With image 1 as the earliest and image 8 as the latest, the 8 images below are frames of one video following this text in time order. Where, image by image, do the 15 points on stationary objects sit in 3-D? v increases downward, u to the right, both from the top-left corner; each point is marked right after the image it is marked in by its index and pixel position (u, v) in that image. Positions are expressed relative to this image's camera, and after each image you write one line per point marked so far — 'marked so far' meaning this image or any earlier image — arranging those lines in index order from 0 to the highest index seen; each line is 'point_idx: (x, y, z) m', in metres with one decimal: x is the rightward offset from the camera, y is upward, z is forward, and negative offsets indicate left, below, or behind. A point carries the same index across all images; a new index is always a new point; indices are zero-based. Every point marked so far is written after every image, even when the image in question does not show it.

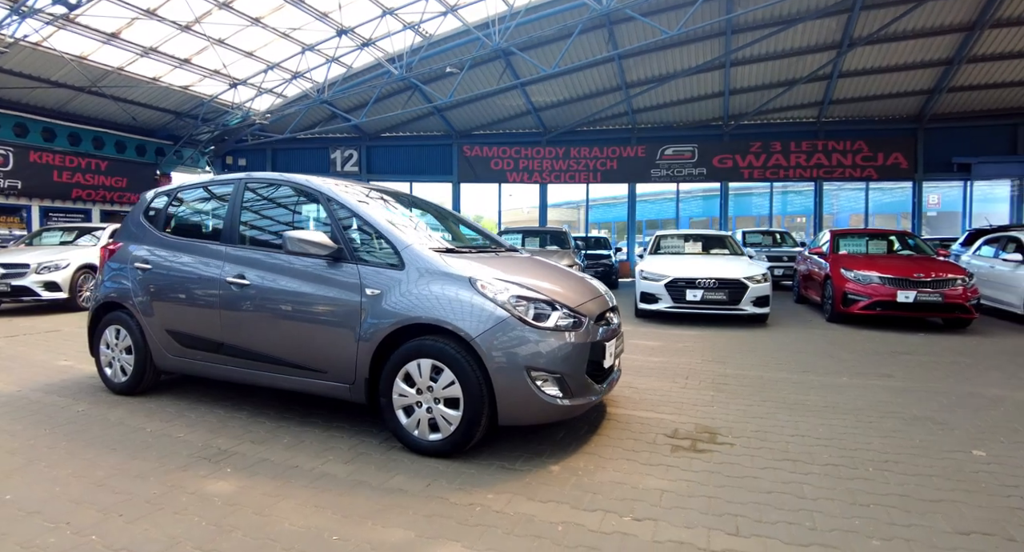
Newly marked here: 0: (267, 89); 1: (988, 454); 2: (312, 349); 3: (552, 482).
0: (-7.2, +5.5, +15.6) m
1: (+3.1, -1.1, +3.5) m
2: (-1.4, -0.5, +3.6) m
3: (+0.3, -1.2, +3.0) m
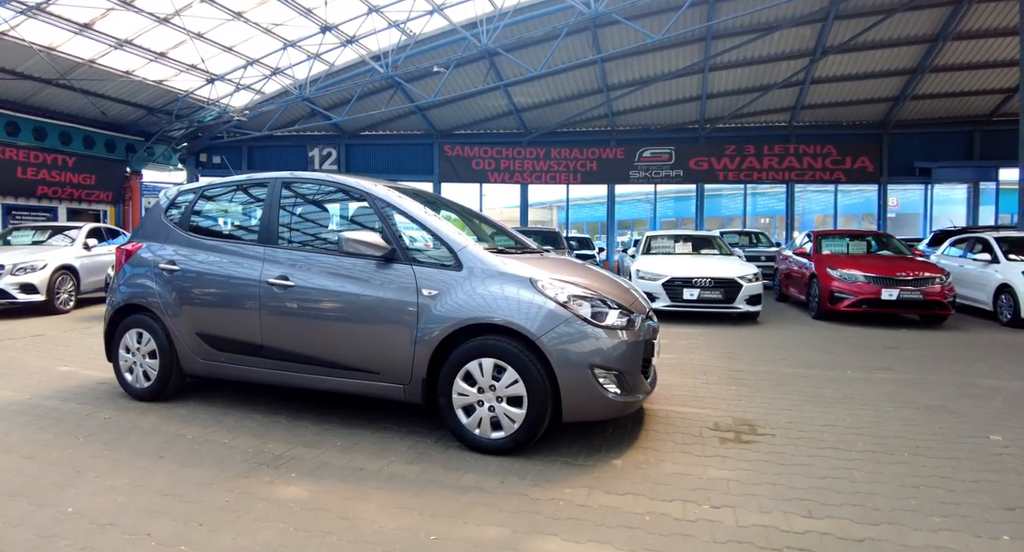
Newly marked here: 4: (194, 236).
0: (-7.6, +5.4, +15.2) m
1: (+3.5, -1.1, +3.8) m
2: (-1.0, -0.5, +3.6) m
3: (+0.7, -1.2, +3.1) m
4: (-2.6, +0.3, +4.4) m
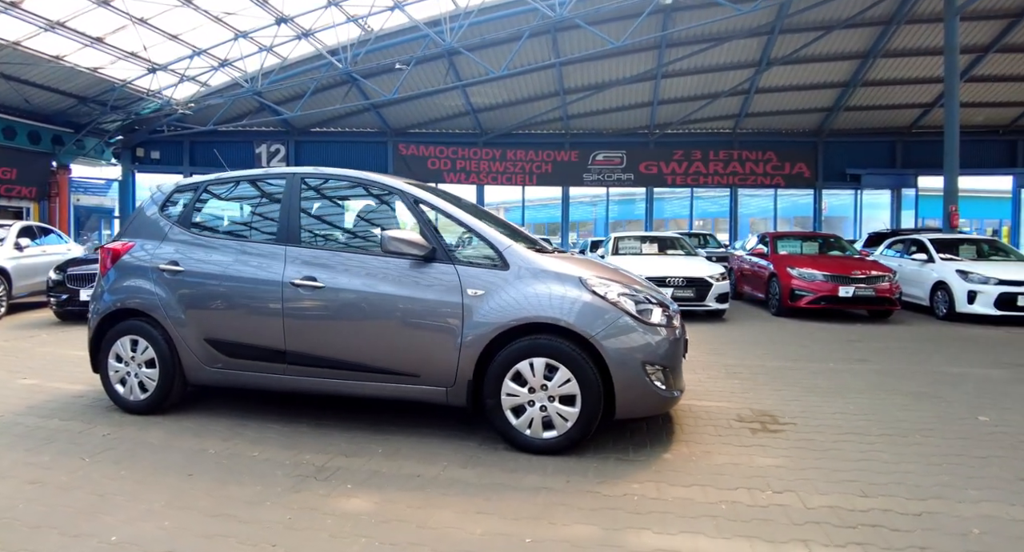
0: (-8.7, +5.4, +14.3) m
1: (+3.7, -1.1, +4.2) m
2: (-0.7, -0.5, +3.5) m
3: (+1.0, -1.2, +3.2) m
4: (-2.4, +0.3, +4.1) m
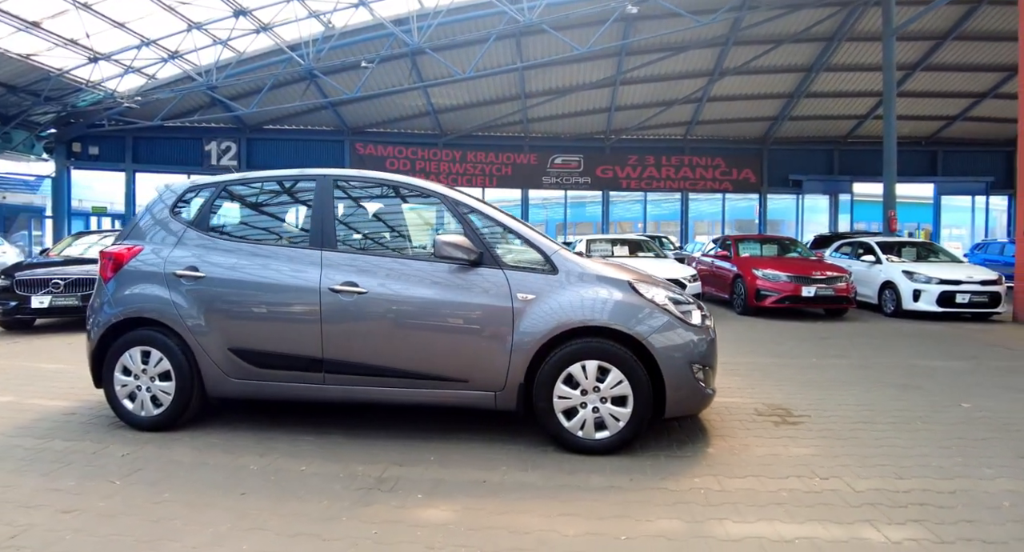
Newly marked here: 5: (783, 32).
0: (-9.5, +5.2, +13.4) m
1: (+4.0, -1.1, +4.6) m
2: (-0.4, -0.5, +3.5) m
3: (+1.4, -1.2, +3.4) m
4: (-2.1, +0.3, +3.9) m
5: (+7.7, +7.0, +15.1) m
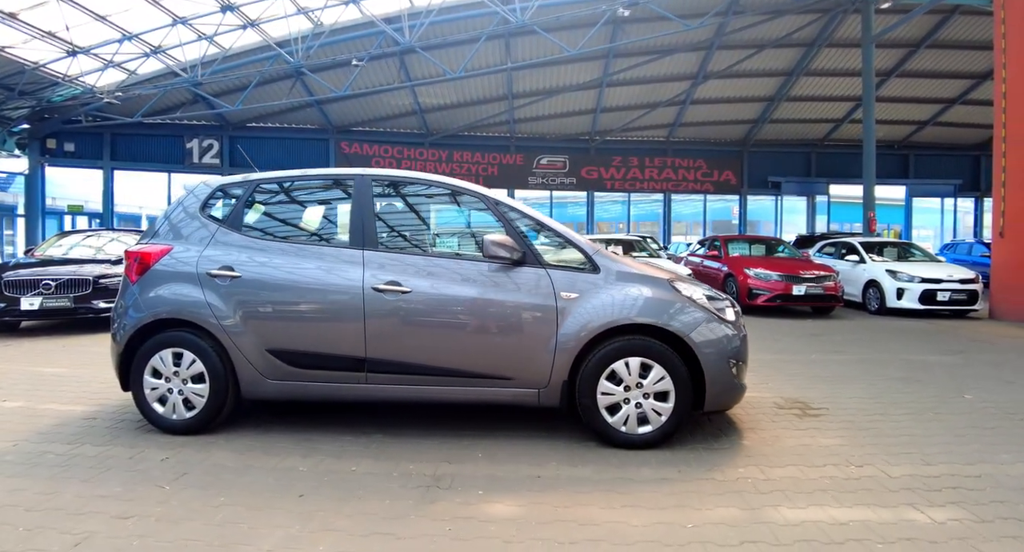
0: (-9.7, +5.2, +13.0) m
1: (+4.2, -1.1, +4.9) m
2: (-0.1, -0.5, +3.6) m
3: (+1.7, -1.2, +3.5) m
4: (-1.9, +0.3, +3.9) m
5: (+7.4, +7.0, +15.5) m
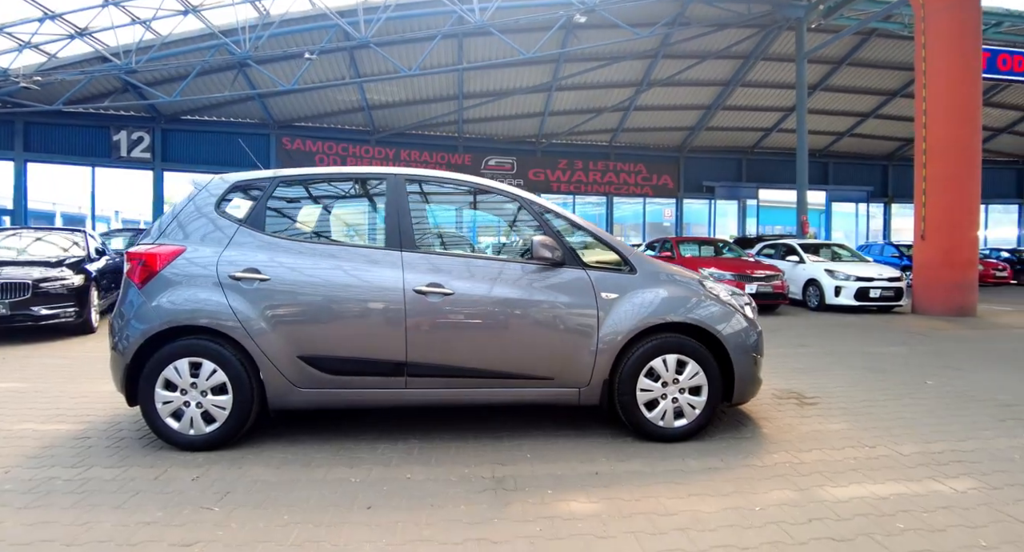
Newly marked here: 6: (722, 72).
0: (-10.6, +5.1, +11.7) m
1: (+4.3, -1.1, +5.5) m
2: (+0.2, -0.5, +3.6) m
3: (+2.0, -1.2, +3.8) m
4: (-1.6, +0.2, +3.7) m
5: (+6.0, +7.0, +16.5) m
6: (+7.0, +6.7, +17.6) m
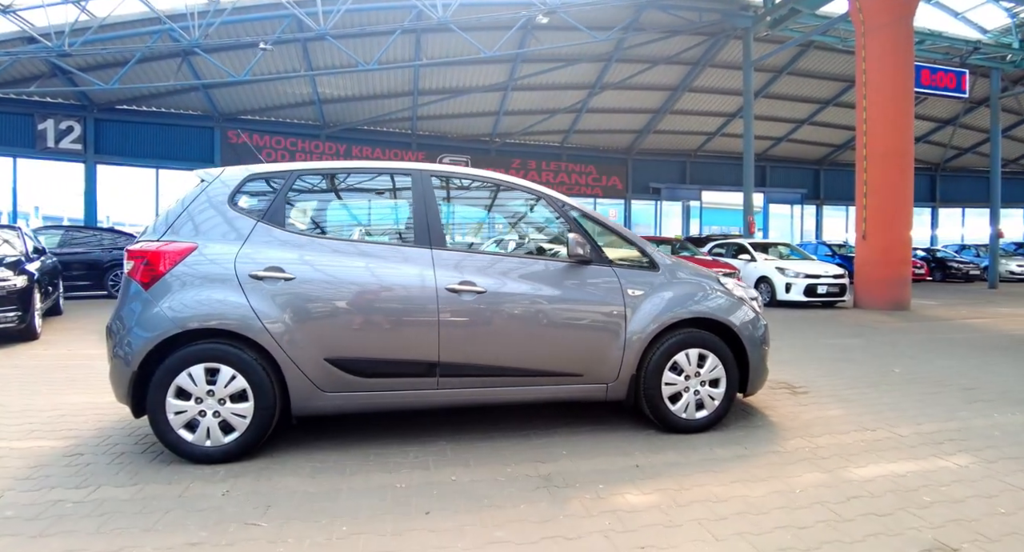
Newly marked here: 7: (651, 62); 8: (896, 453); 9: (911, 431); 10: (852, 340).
0: (-11.2, +5.1, +10.5) m
1: (+4.3, -1.0, +5.9) m
2: (+0.4, -0.5, +3.6) m
3: (+2.1, -1.1, +4.0) m
4: (-1.4, +0.2, +3.5) m
5: (+4.7, +7.1, +17.1) m
6: (+5.5, +6.8, +18.3) m
7: (+4.6, +6.9, +17.2) m
8: (+2.5, -1.2, +3.5) m
9: (+2.9, -1.1, +3.9) m
10: (+5.0, -0.9, +7.8) m
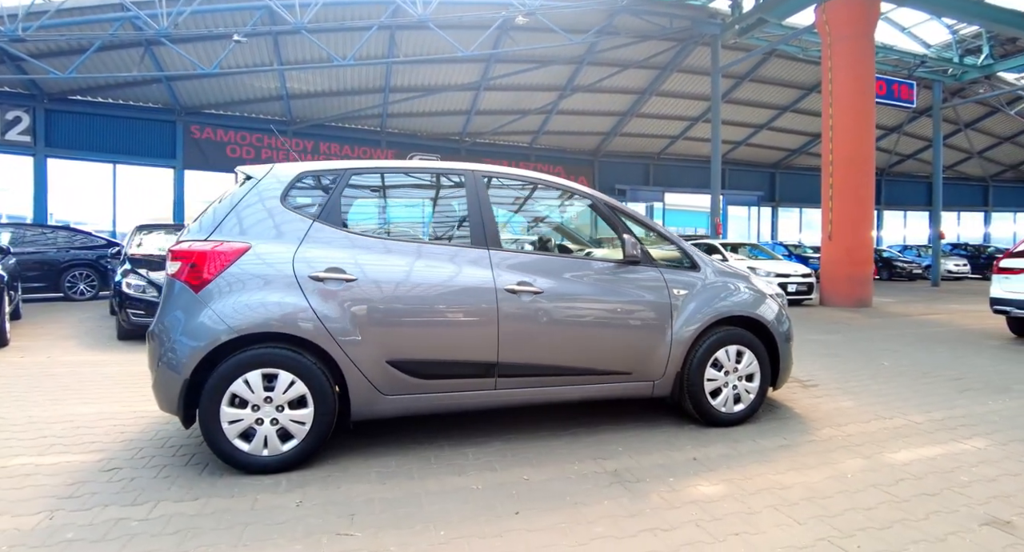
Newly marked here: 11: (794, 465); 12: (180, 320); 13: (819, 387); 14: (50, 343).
0: (-11.4, +5.0, +9.6) m
1: (+4.4, -1.0, +6.3) m
2: (+0.8, -0.5, +3.7) m
3: (+2.5, -1.1, +4.3) m
4: (-1.0, +0.2, +3.5) m
5: (+3.9, +7.1, +17.5) m
6: (+4.6, +6.8, +18.8) m
7: (+3.8, +7.0, +17.6) m
8: (+2.9, -1.2, +3.8) m
9: (+3.3, -1.1, +4.2) m
10: (+5.0, -0.9, +8.3) m
11: (+1.8, -1.2, +3.3) m
12: (-1.9, -0.2, +3.2) m
13: (+3.0, -1.1, +5.1) m
14: (-6.3, -0.9, +7.2) m
